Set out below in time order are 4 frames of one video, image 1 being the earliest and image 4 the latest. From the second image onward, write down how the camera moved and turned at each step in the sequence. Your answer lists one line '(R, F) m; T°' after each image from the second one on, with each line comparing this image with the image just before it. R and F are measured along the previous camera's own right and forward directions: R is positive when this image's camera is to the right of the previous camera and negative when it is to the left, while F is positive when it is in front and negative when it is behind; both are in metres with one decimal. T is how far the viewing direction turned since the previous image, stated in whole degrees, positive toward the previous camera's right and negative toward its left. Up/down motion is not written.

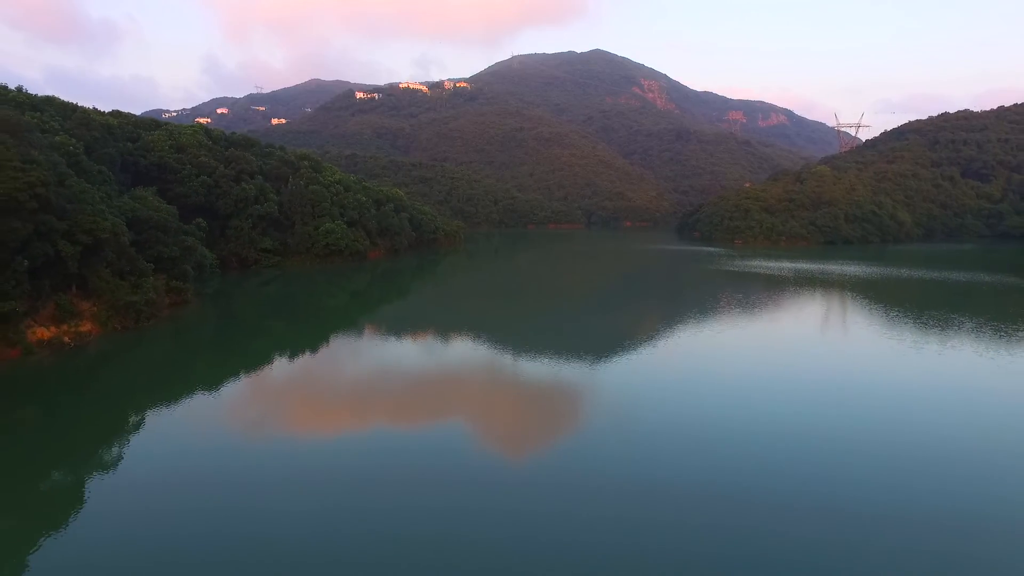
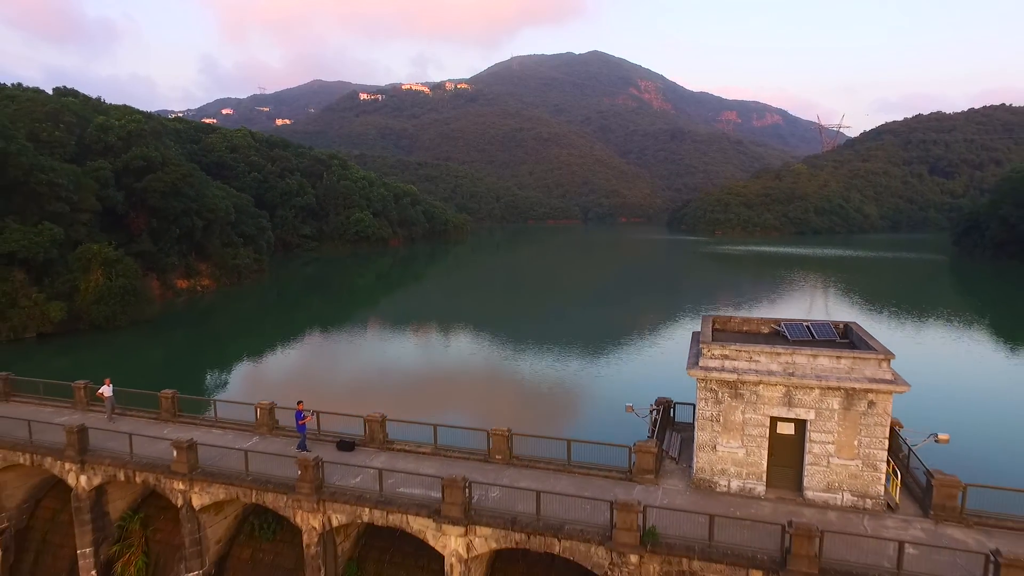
(-0.4, -9.7) m; 0°
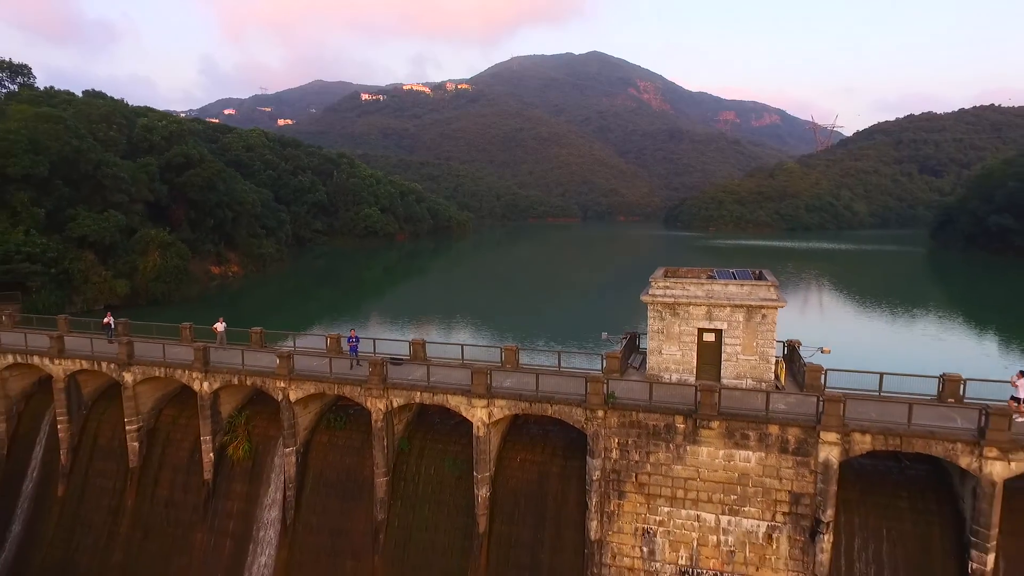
(-0.1, -3.6) m; 0°
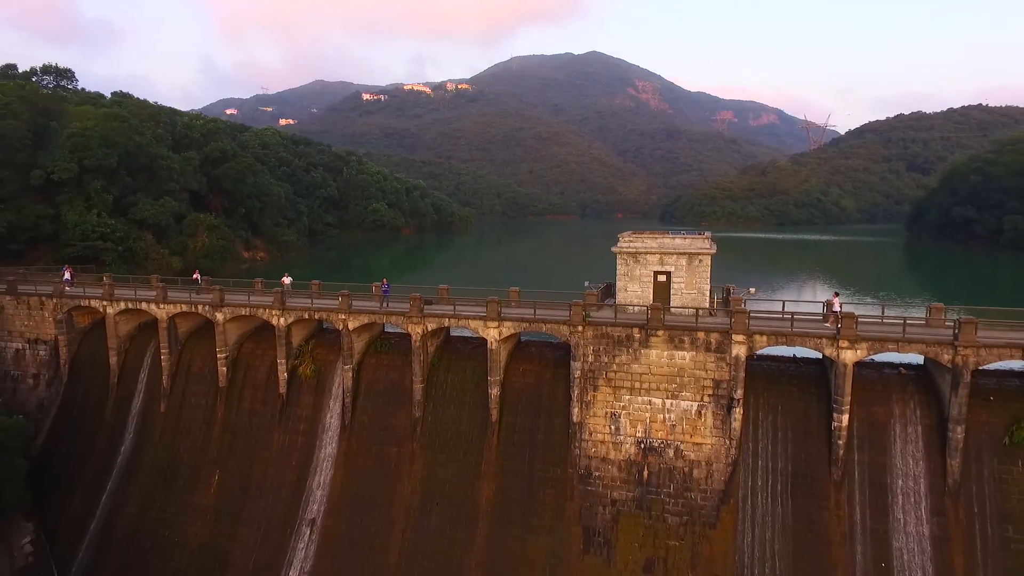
(-0.1, -4.1) m; 0°
